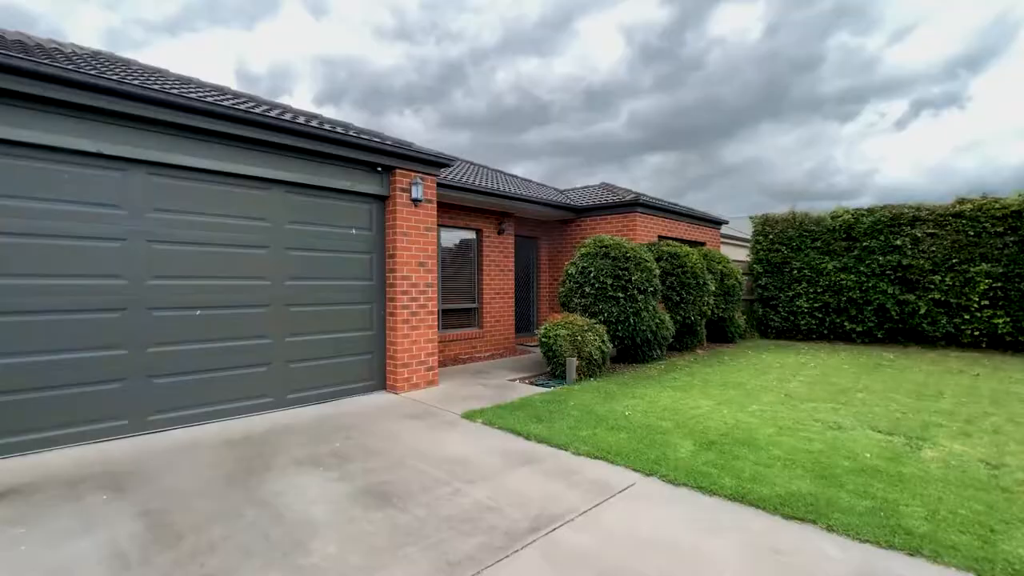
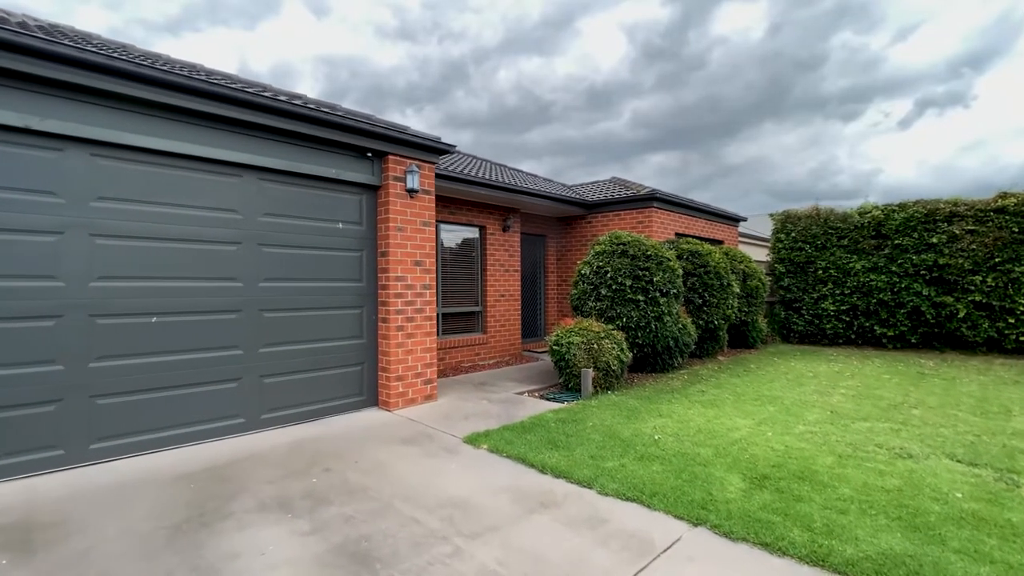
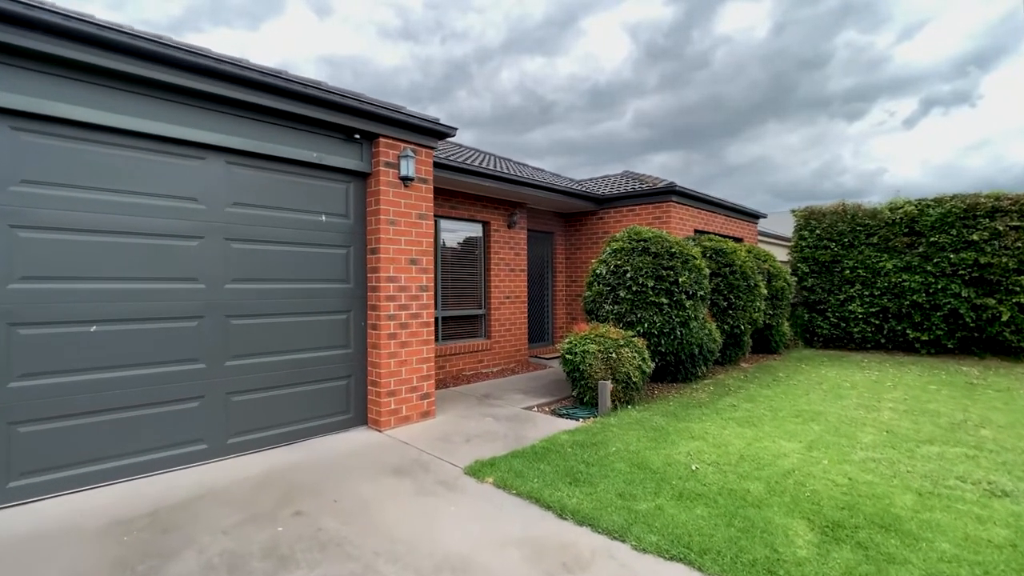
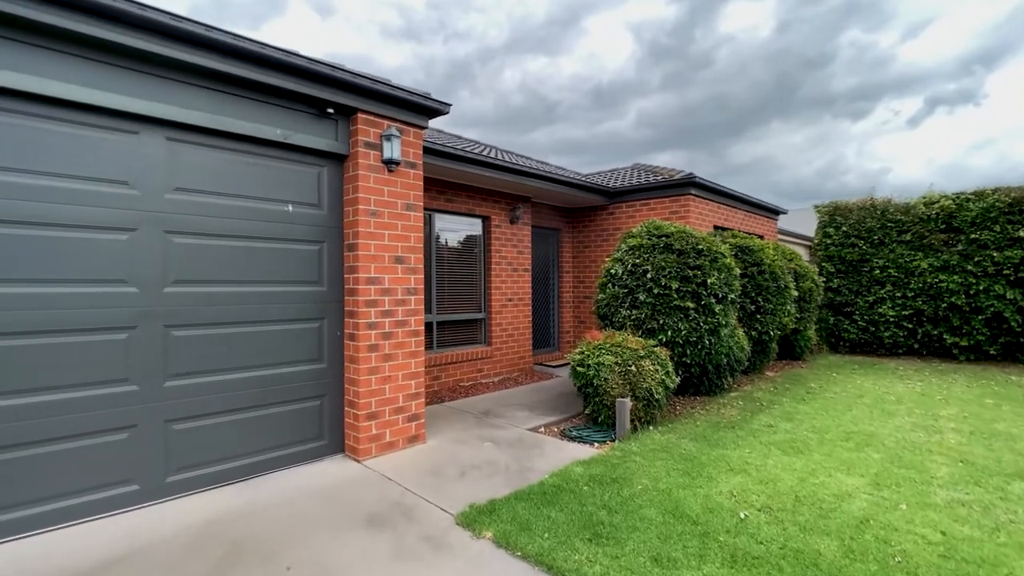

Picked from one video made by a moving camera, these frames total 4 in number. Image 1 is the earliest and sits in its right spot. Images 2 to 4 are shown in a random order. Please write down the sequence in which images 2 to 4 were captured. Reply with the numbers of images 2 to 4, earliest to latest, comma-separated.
2, 3, 4
